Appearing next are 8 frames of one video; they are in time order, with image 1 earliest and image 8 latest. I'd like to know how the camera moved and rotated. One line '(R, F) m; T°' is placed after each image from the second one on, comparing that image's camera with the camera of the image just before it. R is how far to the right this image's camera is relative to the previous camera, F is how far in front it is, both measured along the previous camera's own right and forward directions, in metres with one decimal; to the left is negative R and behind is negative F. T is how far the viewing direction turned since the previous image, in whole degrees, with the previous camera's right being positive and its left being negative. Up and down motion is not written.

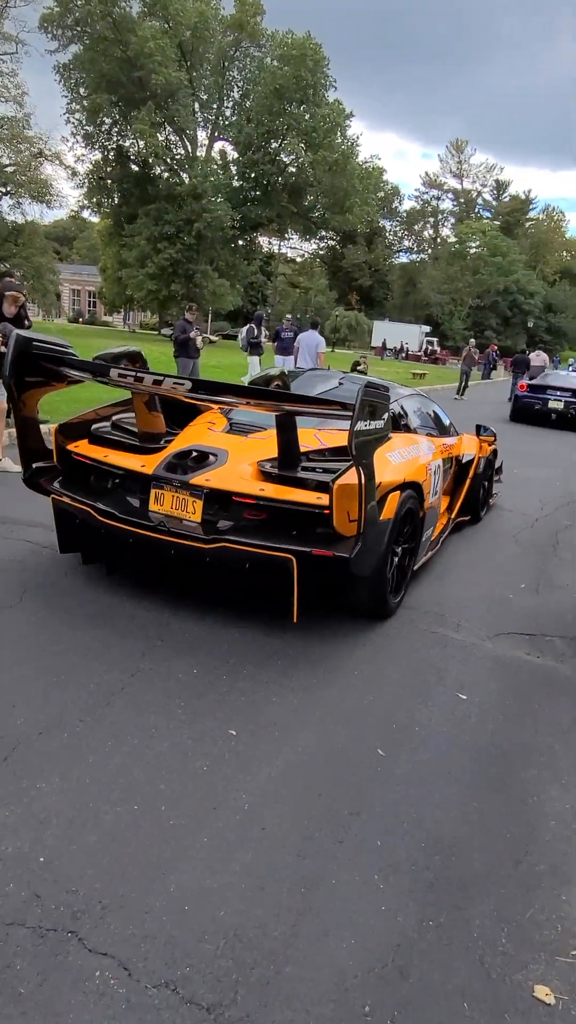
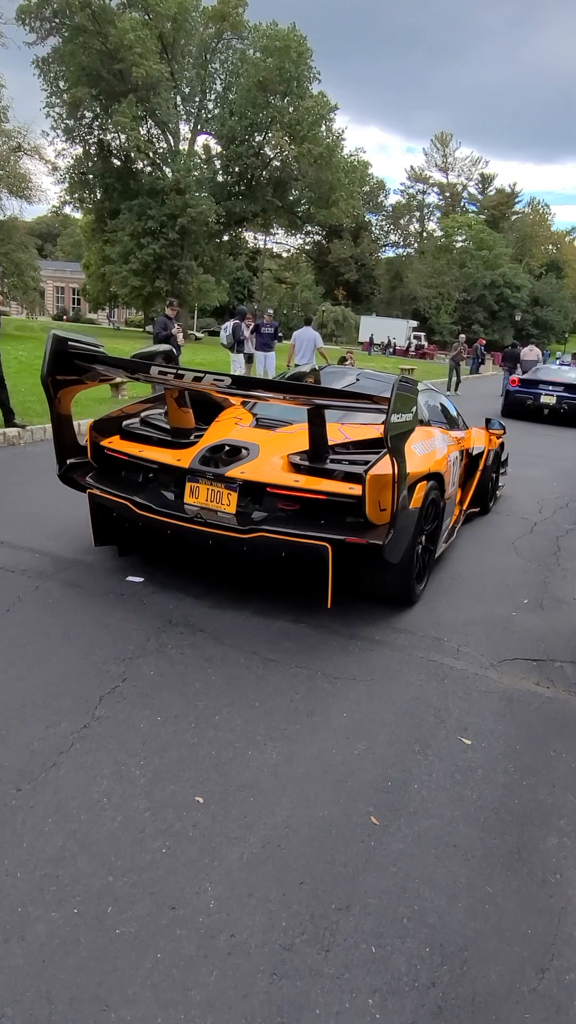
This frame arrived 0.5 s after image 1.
(+0.1, +0.4) m; +1°
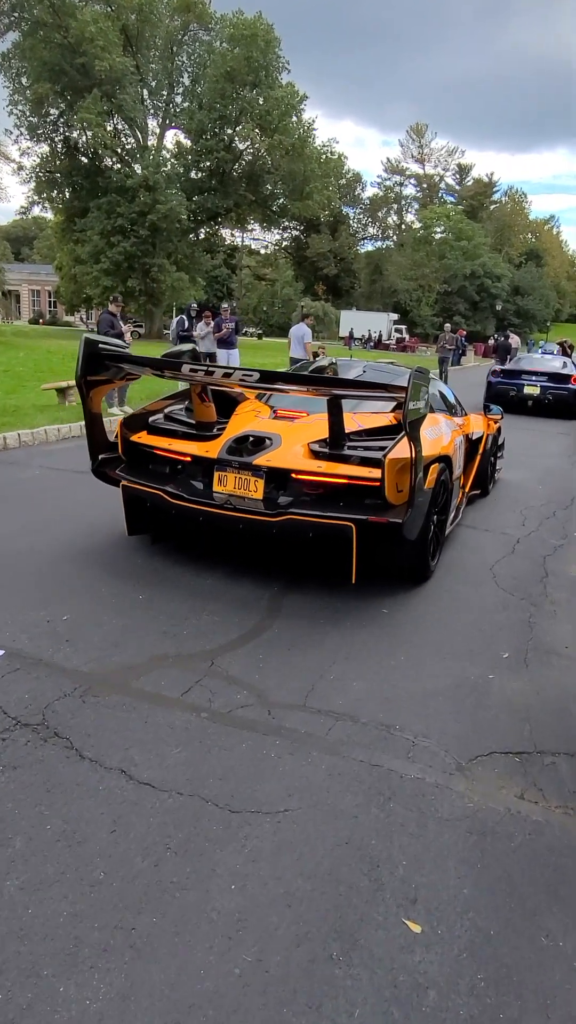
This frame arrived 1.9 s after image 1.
(+0.4, +1.0) m; +1°
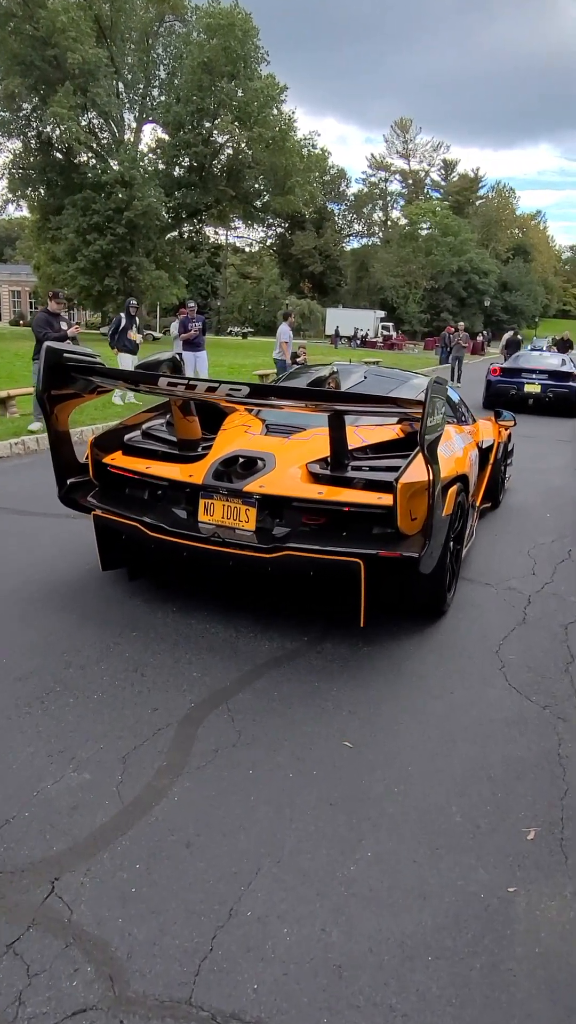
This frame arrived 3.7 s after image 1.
(+0.3, +1.3) m; +1°
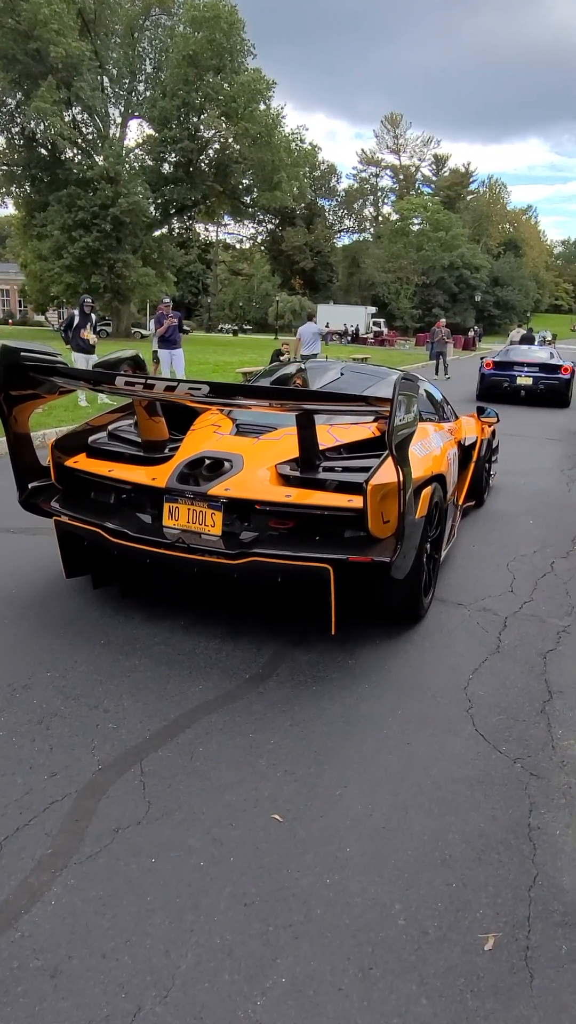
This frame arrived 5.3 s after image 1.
(+0.2, +0.5) m; 0°
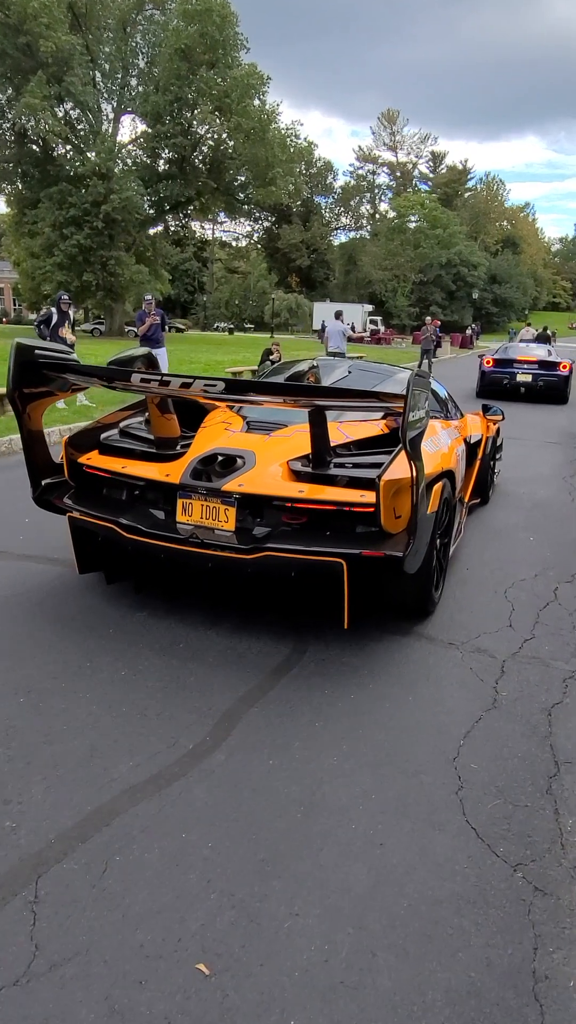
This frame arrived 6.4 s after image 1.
(+0.2, +0.6) m; 0°
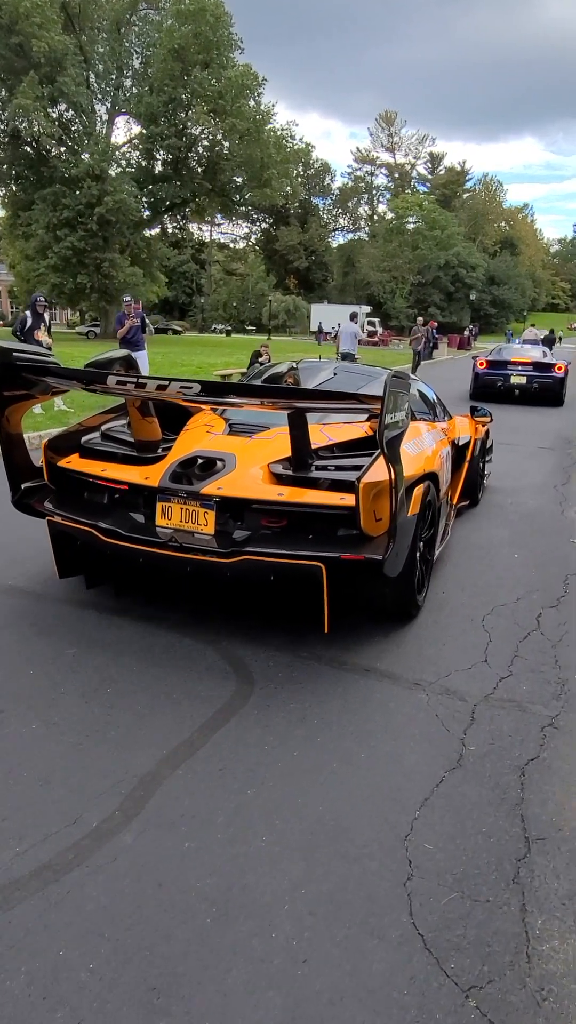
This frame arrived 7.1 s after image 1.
(+0.2, +0.4) m; 0°
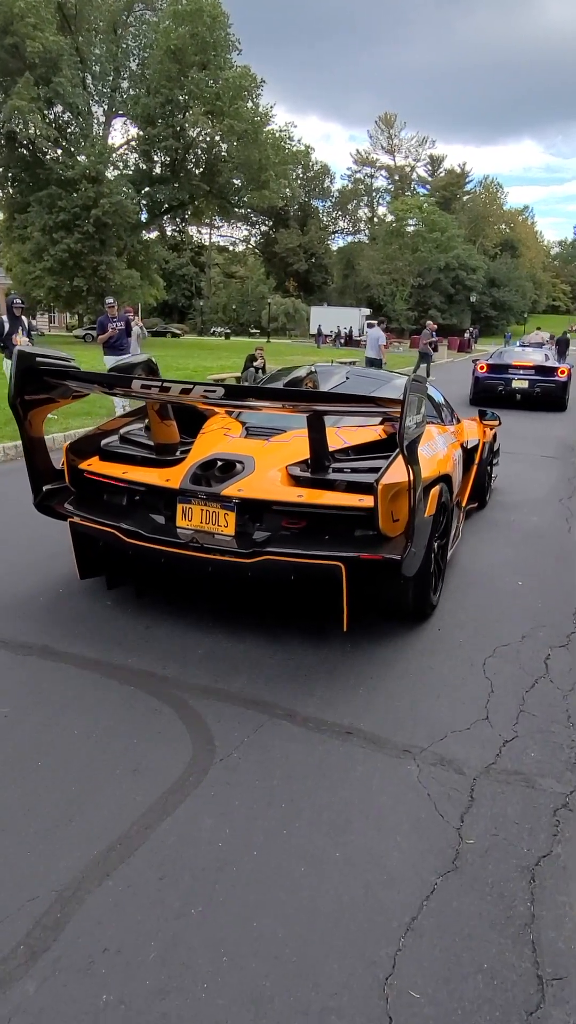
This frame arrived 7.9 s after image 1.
(+0.1, +0.5) m; 0°
